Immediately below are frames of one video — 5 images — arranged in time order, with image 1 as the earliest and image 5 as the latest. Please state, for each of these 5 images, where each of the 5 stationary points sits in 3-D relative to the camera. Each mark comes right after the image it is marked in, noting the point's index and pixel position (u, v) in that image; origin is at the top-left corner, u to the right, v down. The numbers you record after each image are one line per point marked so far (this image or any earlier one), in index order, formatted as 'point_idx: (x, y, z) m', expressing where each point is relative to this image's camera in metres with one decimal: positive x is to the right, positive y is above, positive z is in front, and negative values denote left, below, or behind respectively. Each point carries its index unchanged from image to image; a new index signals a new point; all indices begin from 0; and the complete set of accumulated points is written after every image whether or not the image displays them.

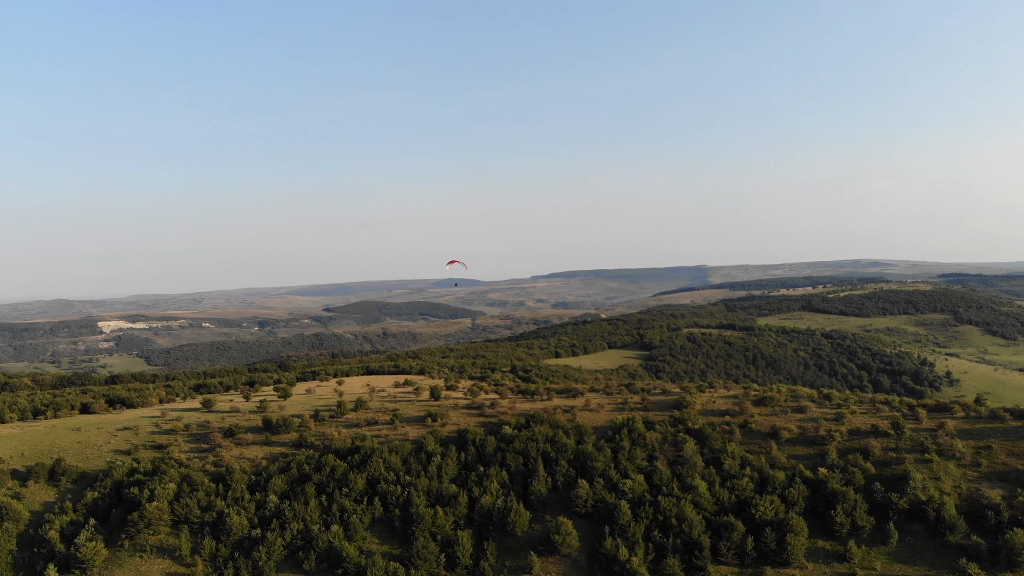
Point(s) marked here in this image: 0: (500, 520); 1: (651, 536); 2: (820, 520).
0: (-0.5, -8.9, +19.3) m
1: (+5.0, -8.8, +17.9) m
2: (+11.4, -8.5, +18.5) m
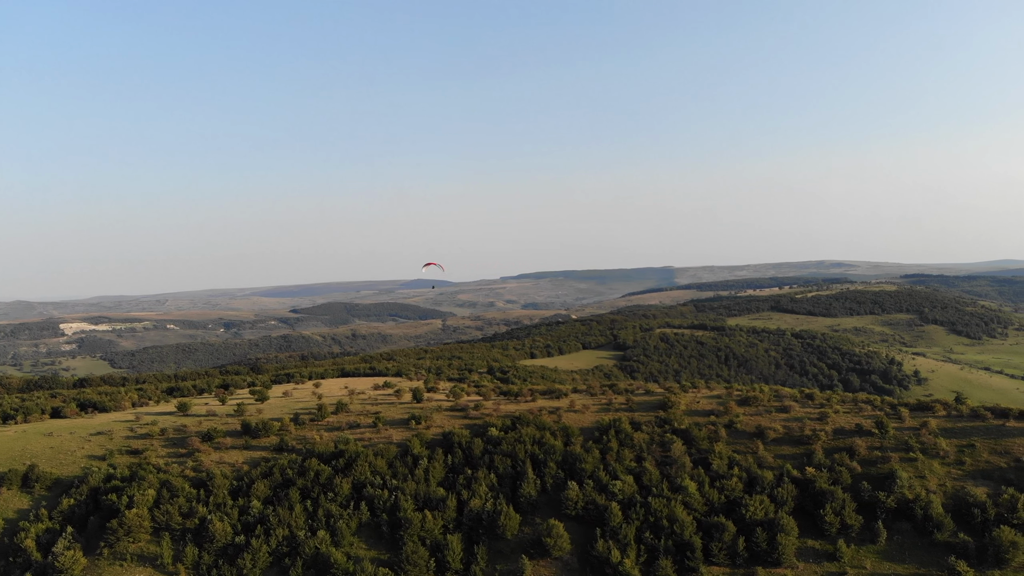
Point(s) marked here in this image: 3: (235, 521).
0: (-0.9, -8.8, +18.9) m
1: (+4.6, -8.8, +17.8) m
2: (+11.0, -8.5, +18.6) m
3: (-10.9, -9.2, +19.9) m
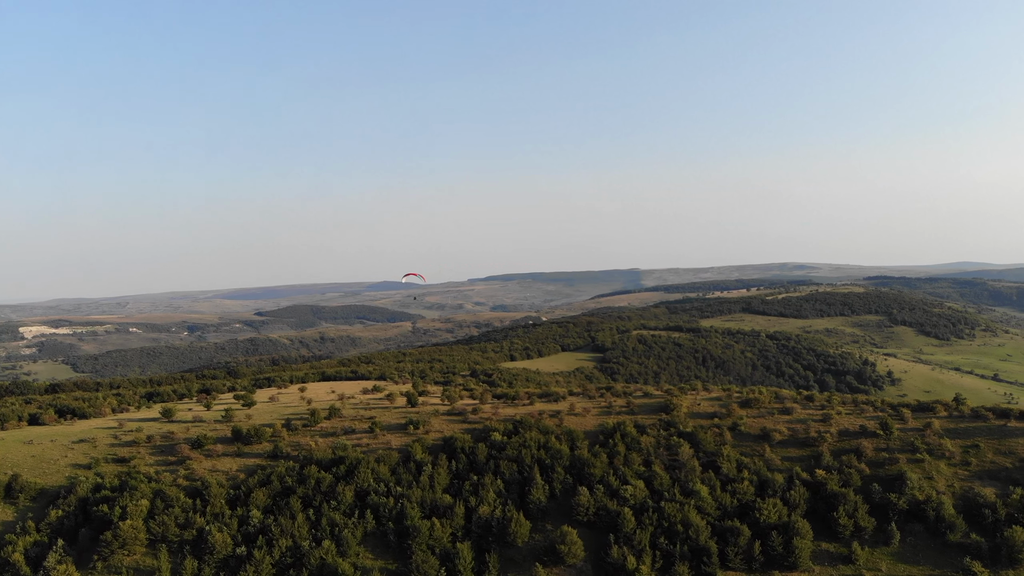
0: (-0.5, -8.9, +18.6) m
1: (+5.1, -8.9, +17.6) m
2: (+11.4, -8.7, +18.7) m
3: (-10.5, -9.2, +19.1) m
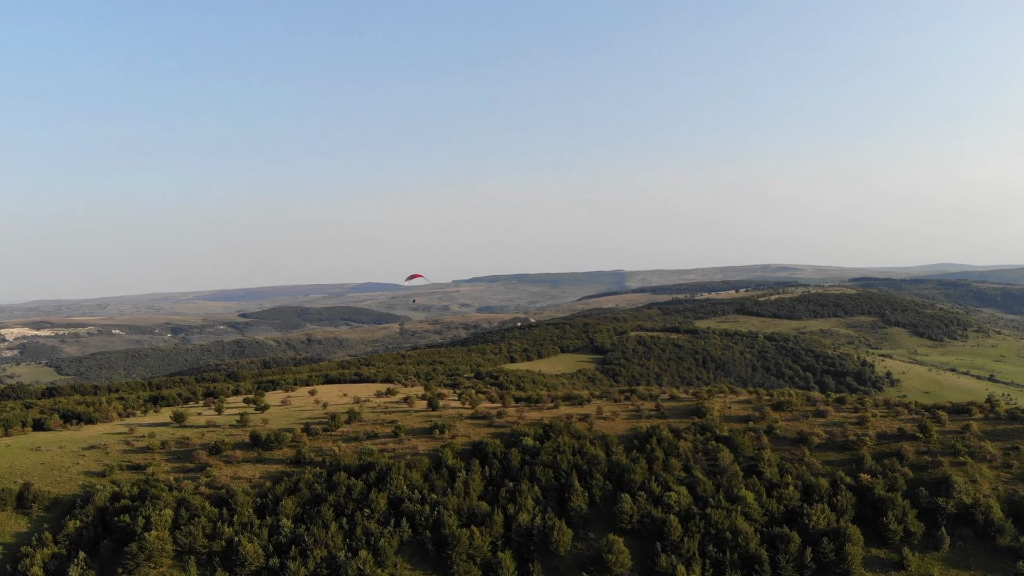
0: (+1.1, -9.0, +18.0) m
1: (+6.6, -8.9, +17.1) m
2: (+13.0, -8.7, +18.3) m
3: (-9.0, -9.3, +18.4) m
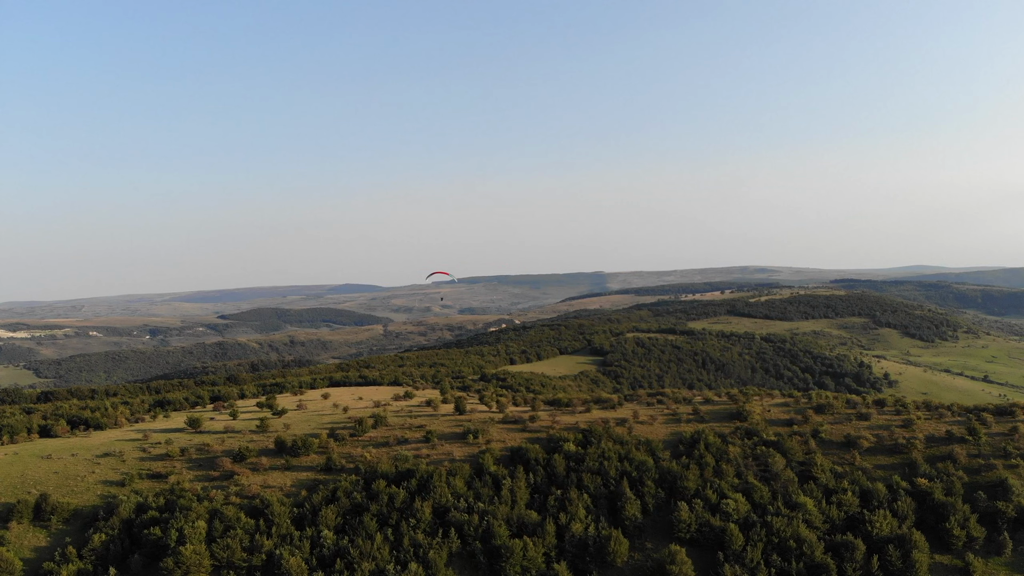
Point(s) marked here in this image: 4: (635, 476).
0: (+3.0, -9.0, +17.4) m
1: (+8.5, -8.9, +16.6) m
2: (+14.8, -8.7, +17.9) m
3: (-7.1, -9.3, +17.6) m
4: (+4.8, -7.4, +20.0) m
